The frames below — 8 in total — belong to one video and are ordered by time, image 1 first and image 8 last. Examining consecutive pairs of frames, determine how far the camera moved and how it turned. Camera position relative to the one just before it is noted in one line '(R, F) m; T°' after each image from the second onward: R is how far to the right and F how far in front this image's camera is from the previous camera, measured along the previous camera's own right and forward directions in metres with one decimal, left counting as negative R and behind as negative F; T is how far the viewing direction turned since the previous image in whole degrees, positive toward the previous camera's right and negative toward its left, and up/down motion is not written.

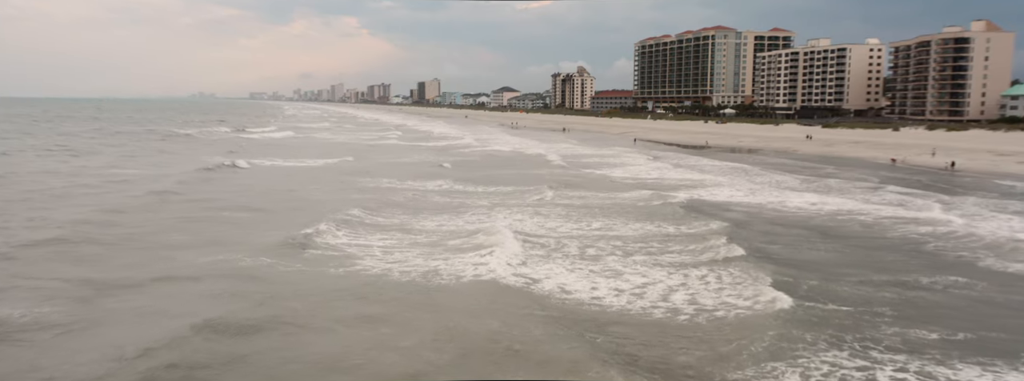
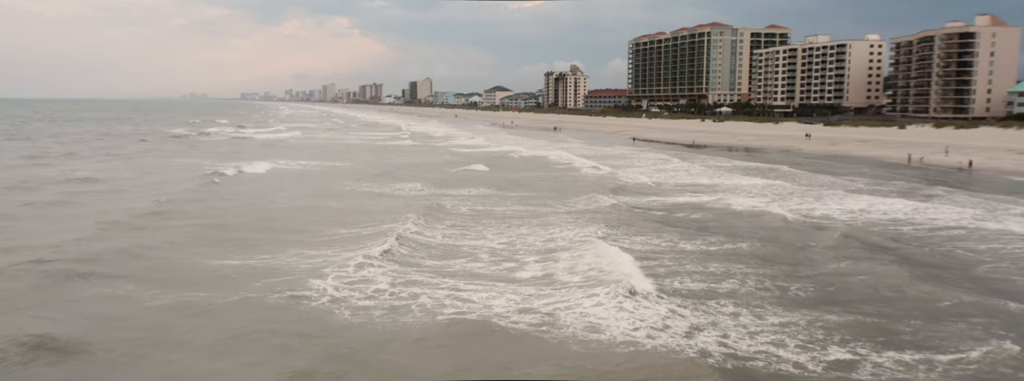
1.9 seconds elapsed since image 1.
(+0.2, +2.1) m; +1°
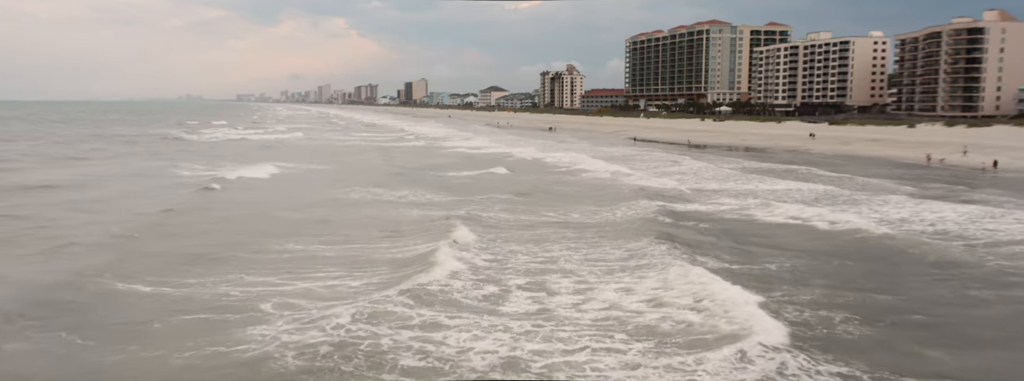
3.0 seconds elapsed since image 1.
(+0.2, +1.9) m; 0°
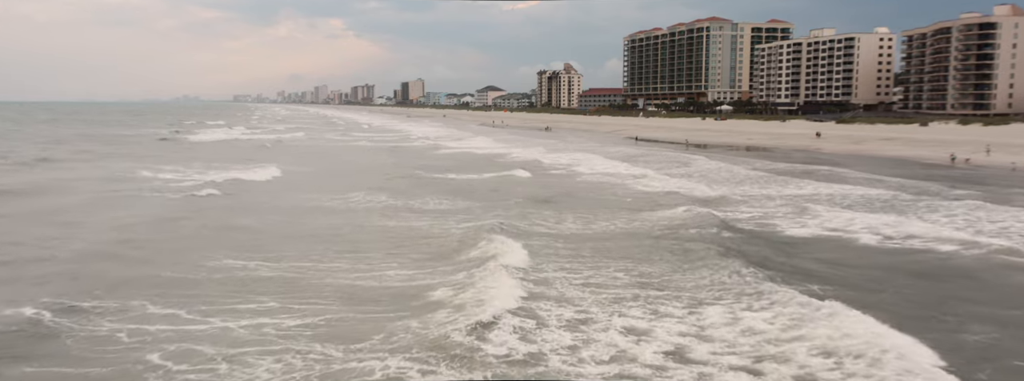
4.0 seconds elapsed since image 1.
(+0.2, +2.0) m; 0°
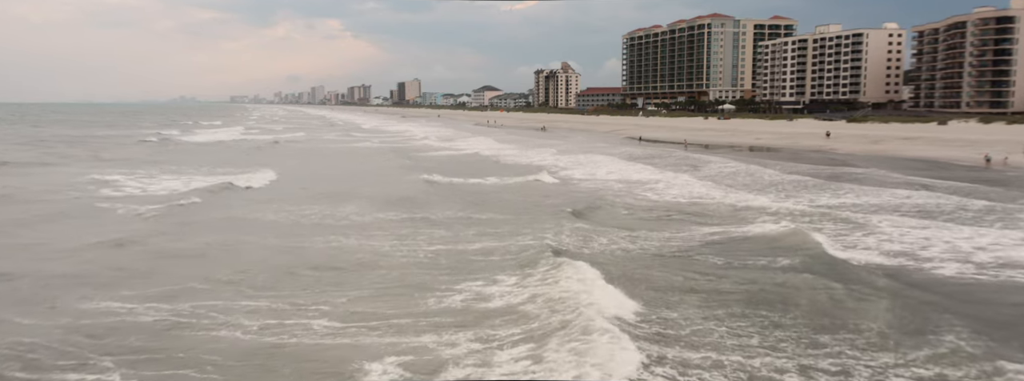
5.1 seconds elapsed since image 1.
(+0.3, +2.5) m; 0°
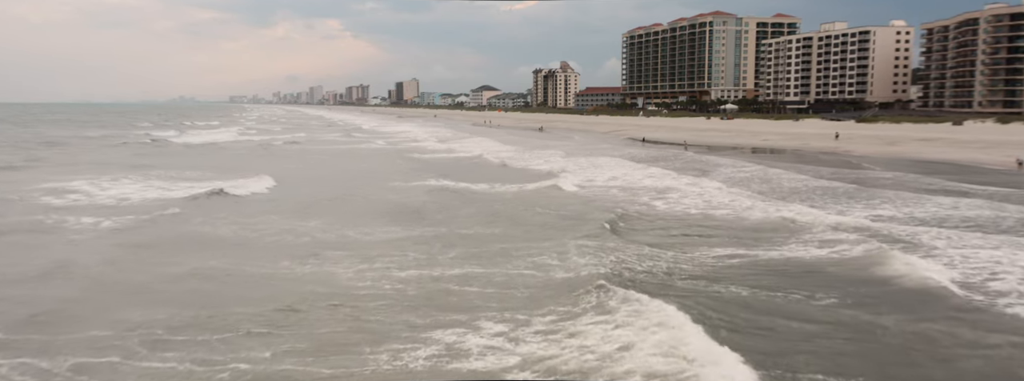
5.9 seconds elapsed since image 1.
(+0.2, +1.7) m; 0°
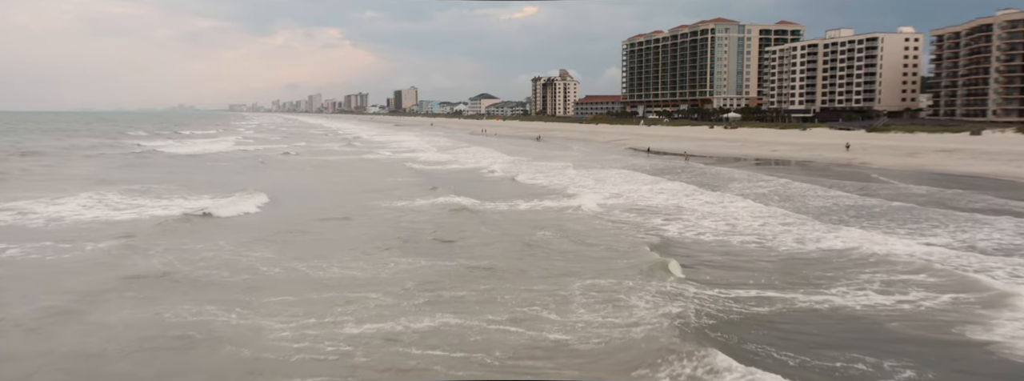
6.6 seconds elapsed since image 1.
(+0.2, +1.9) m; 0°
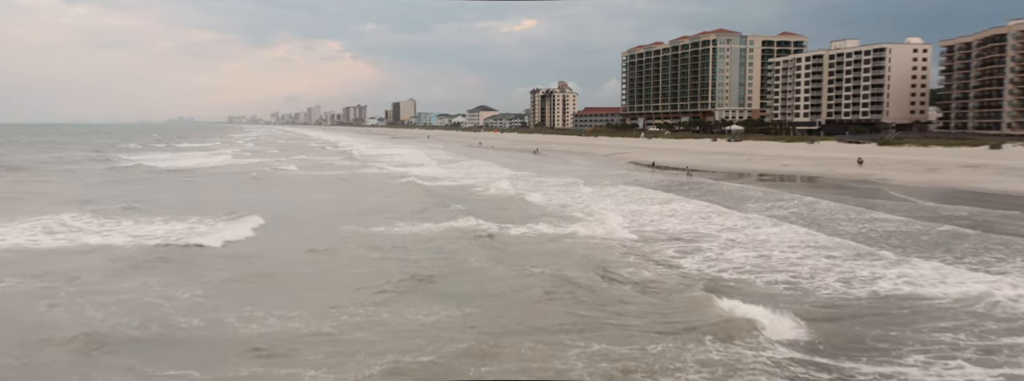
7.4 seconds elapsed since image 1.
(+0.1, +1.8) m; 0°
